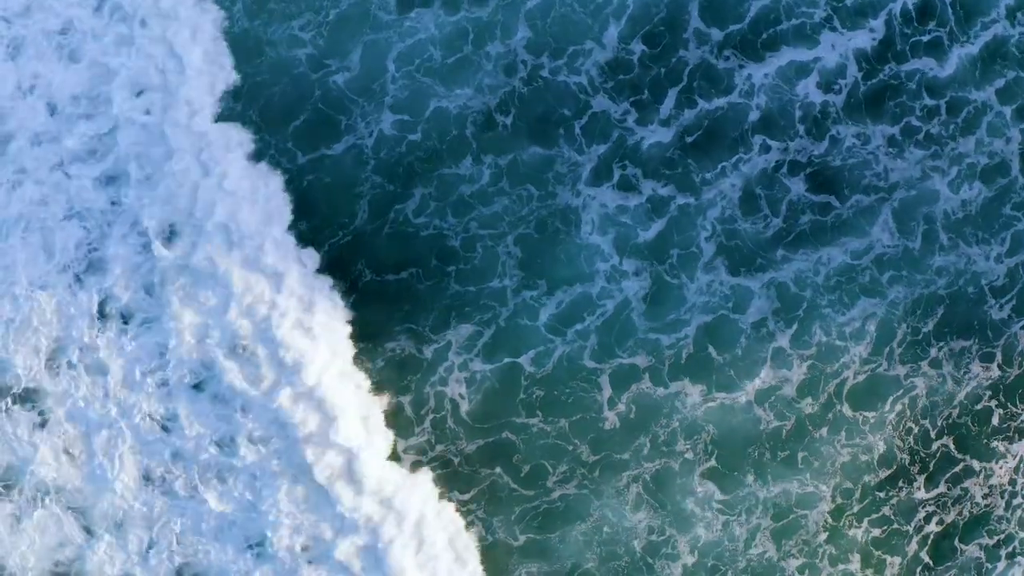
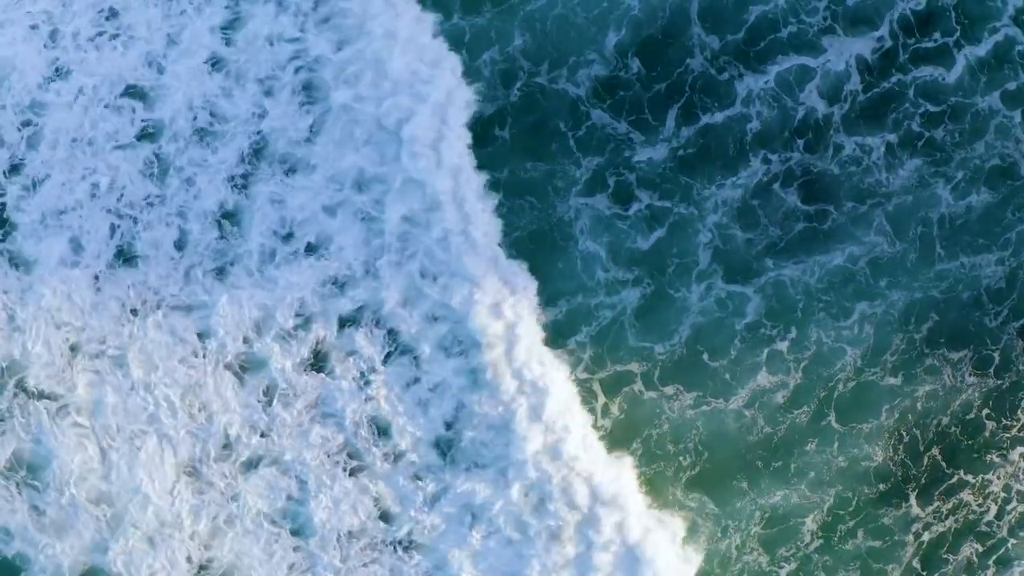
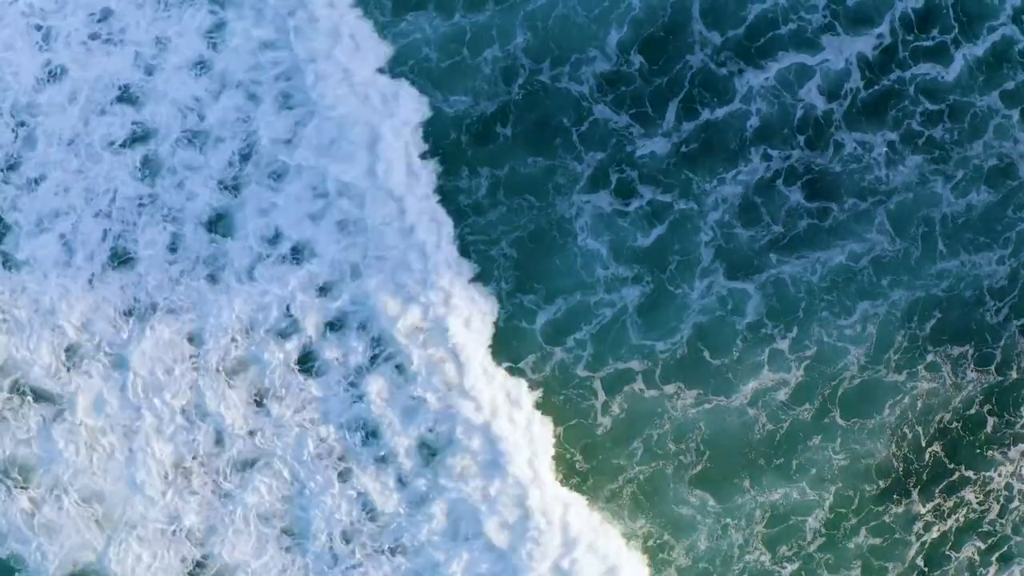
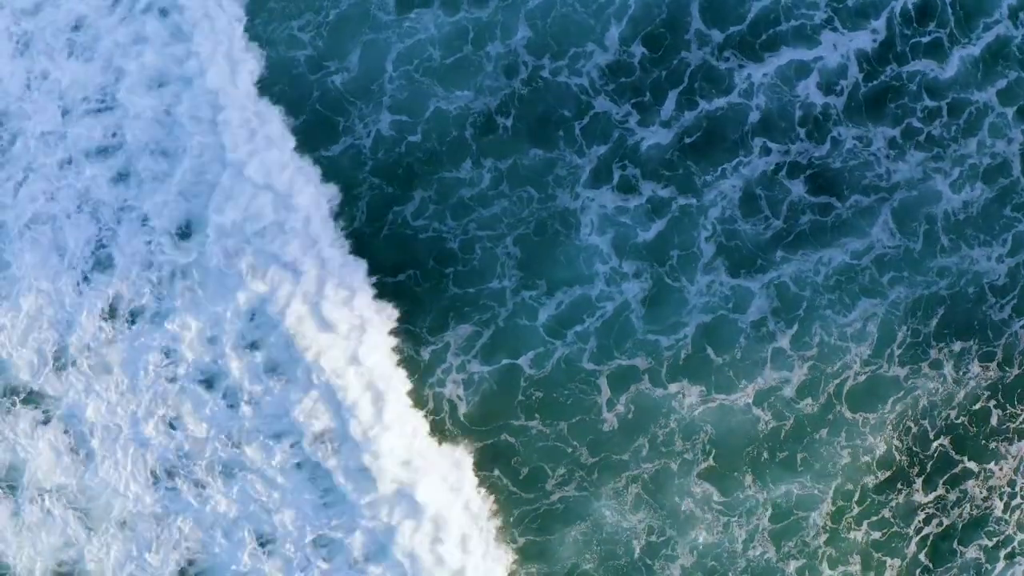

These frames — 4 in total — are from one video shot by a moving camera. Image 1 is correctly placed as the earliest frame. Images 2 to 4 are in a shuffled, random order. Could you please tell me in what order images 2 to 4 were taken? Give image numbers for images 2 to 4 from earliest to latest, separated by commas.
4, 3, 2
